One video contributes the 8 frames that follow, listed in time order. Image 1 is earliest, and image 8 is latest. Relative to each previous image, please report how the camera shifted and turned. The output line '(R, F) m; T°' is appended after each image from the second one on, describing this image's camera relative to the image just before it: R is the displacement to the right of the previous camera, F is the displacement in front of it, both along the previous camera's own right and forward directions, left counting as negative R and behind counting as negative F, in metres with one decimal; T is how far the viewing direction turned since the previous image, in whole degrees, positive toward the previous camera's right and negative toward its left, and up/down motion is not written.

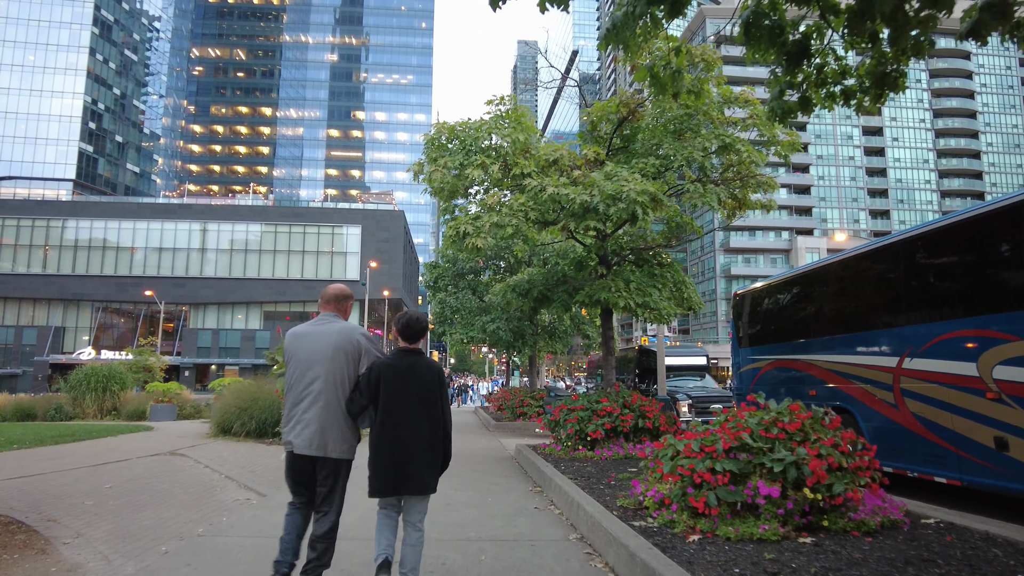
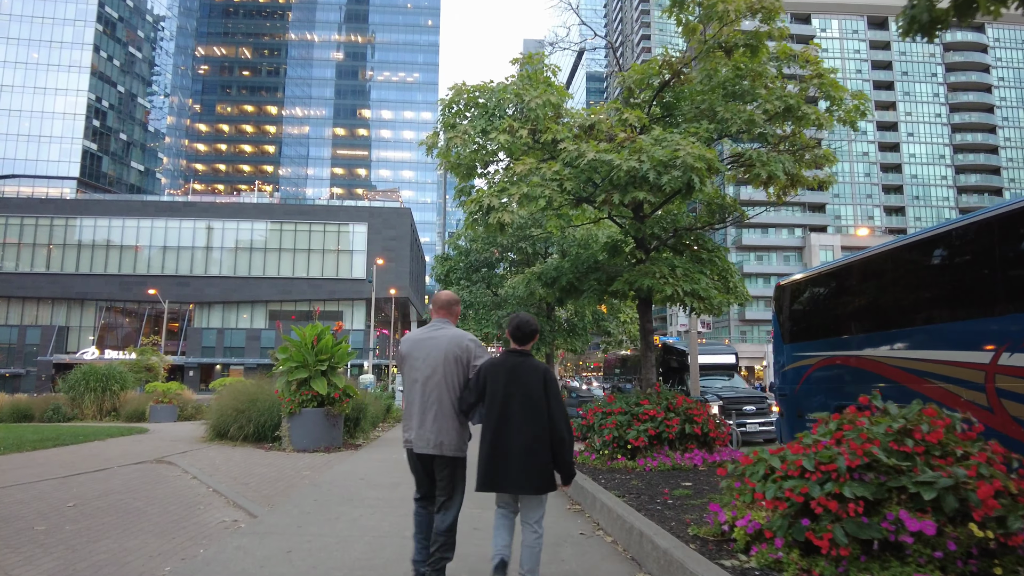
(-0.3, +1.2) m; -1°
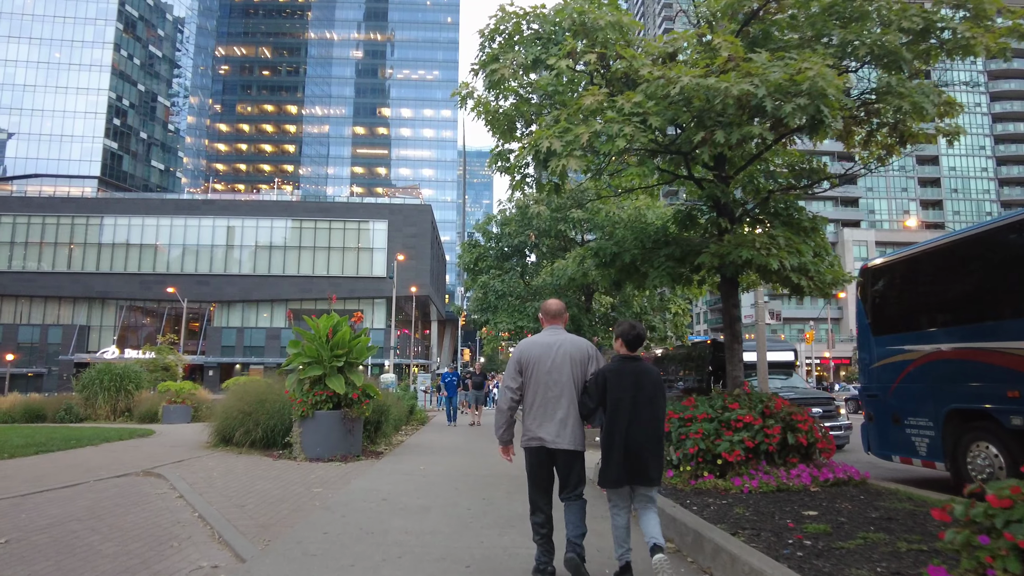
(-0.4, +1.7) m; -2°
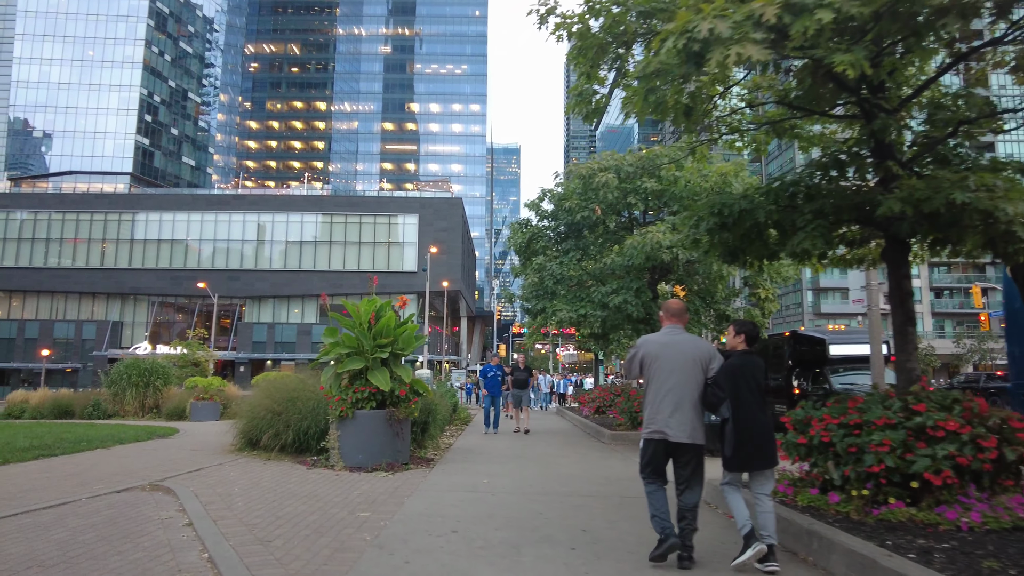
(-0.7, +1.8) m; -2°
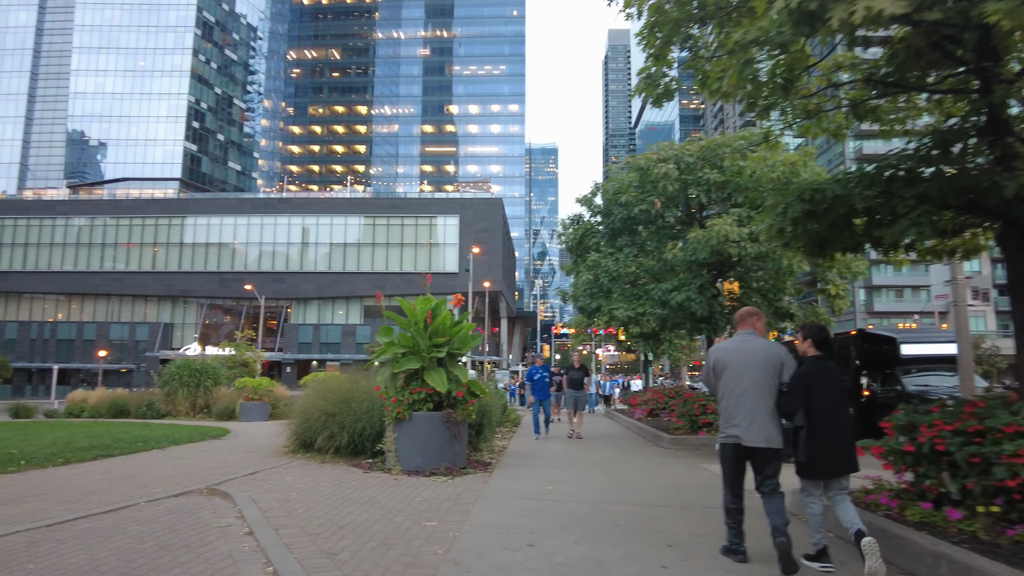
(-0.3, +0.4) m; -3°
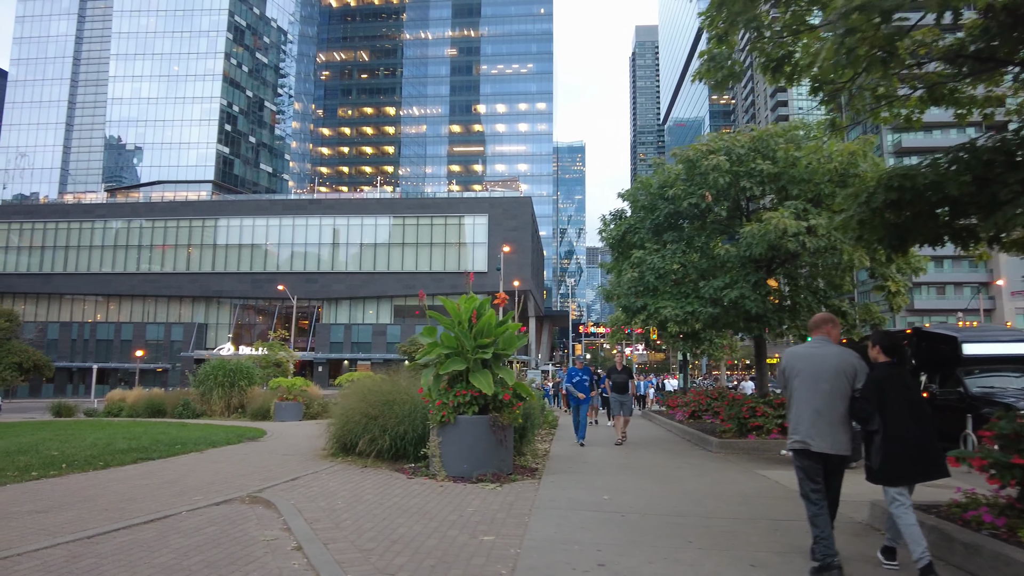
(-0.3, +0.4) m; -2°
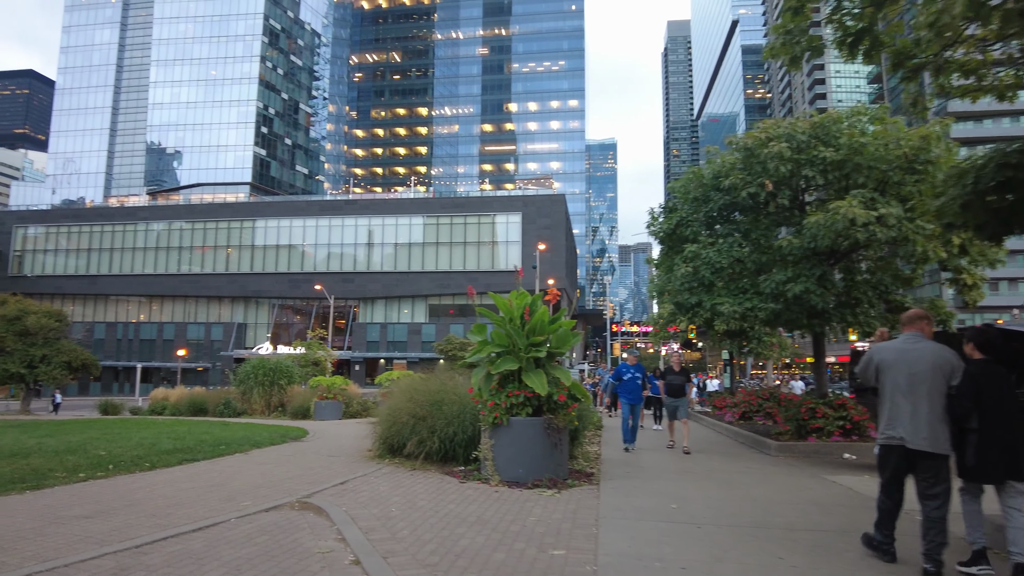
(-0.3, +0.4) m; -3°
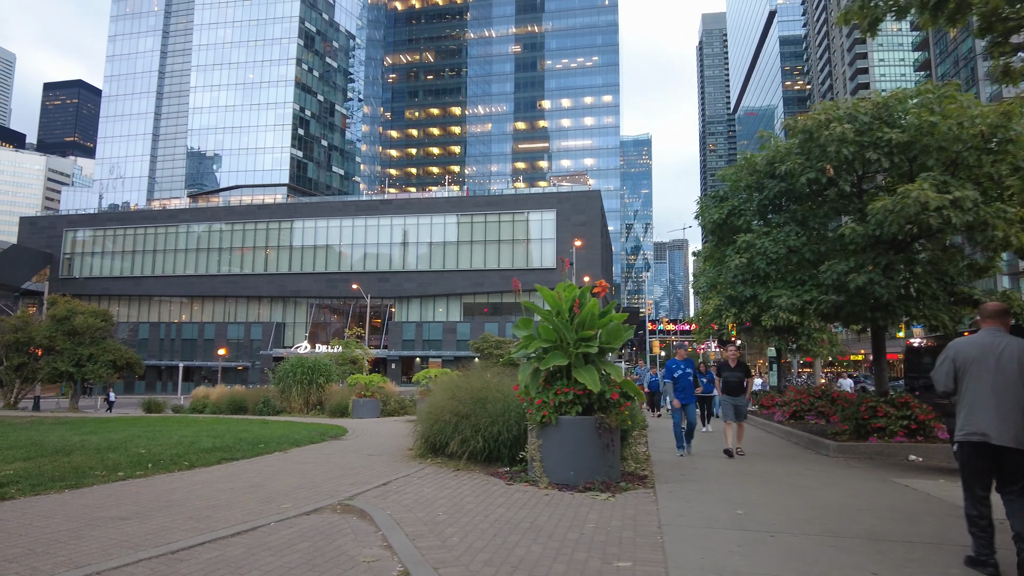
(-0.2, +0.4) m; -3°
